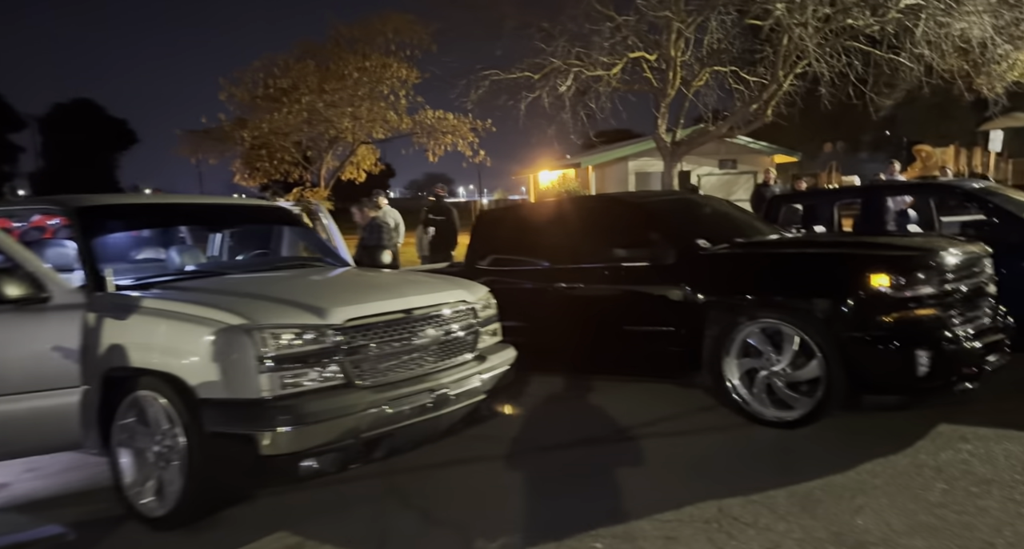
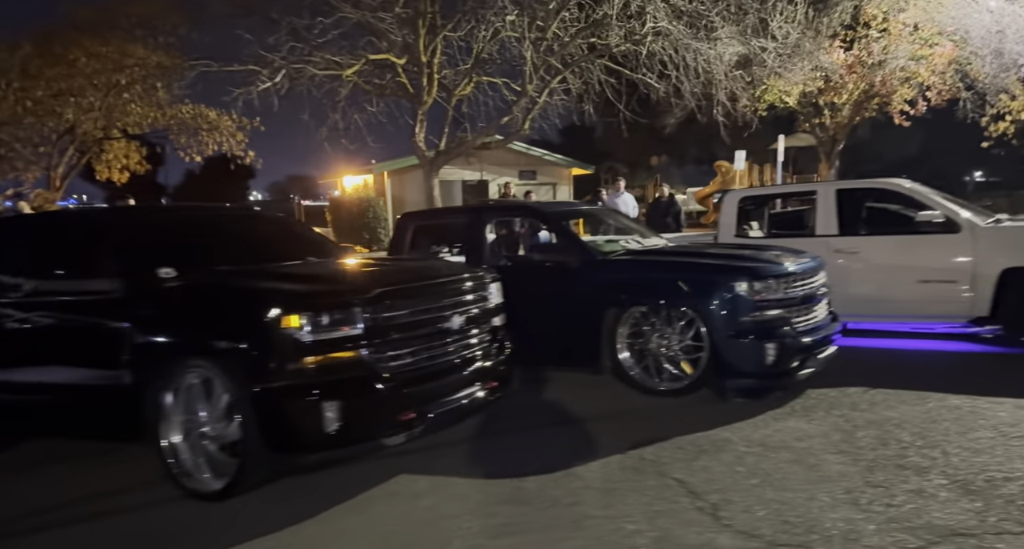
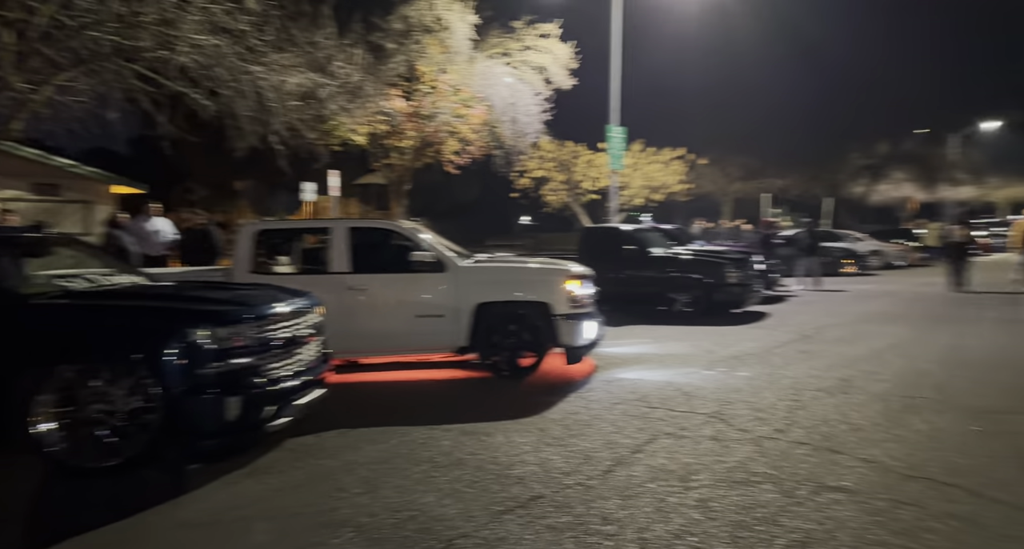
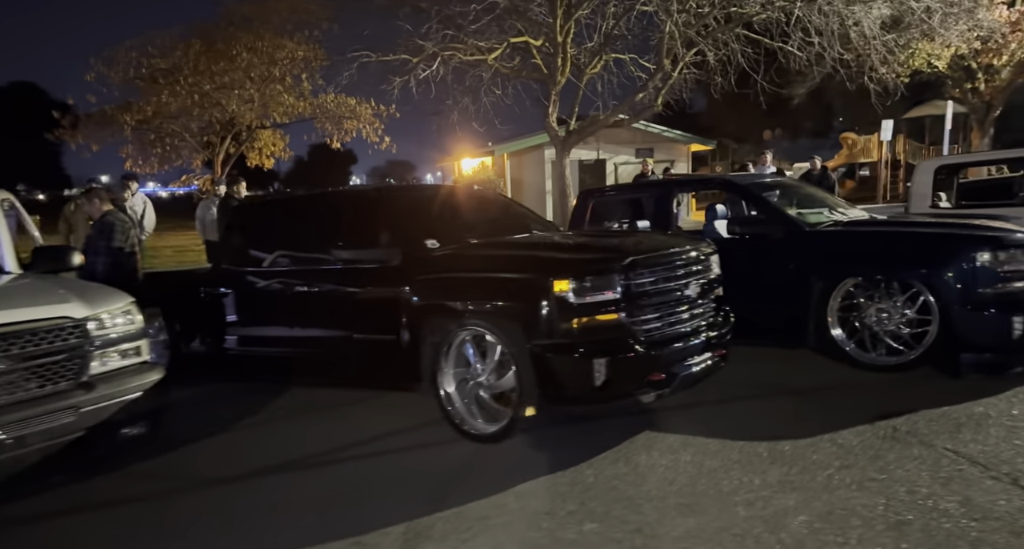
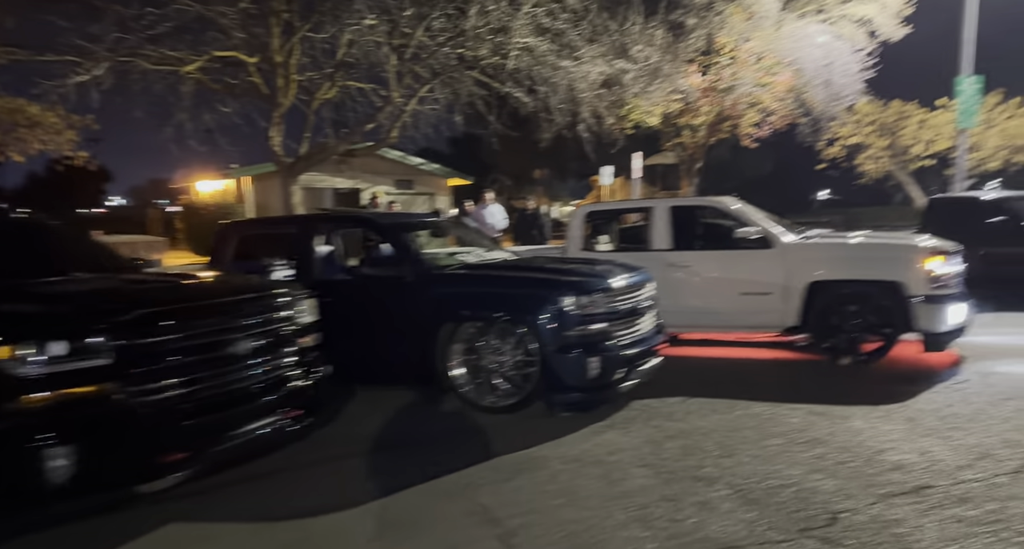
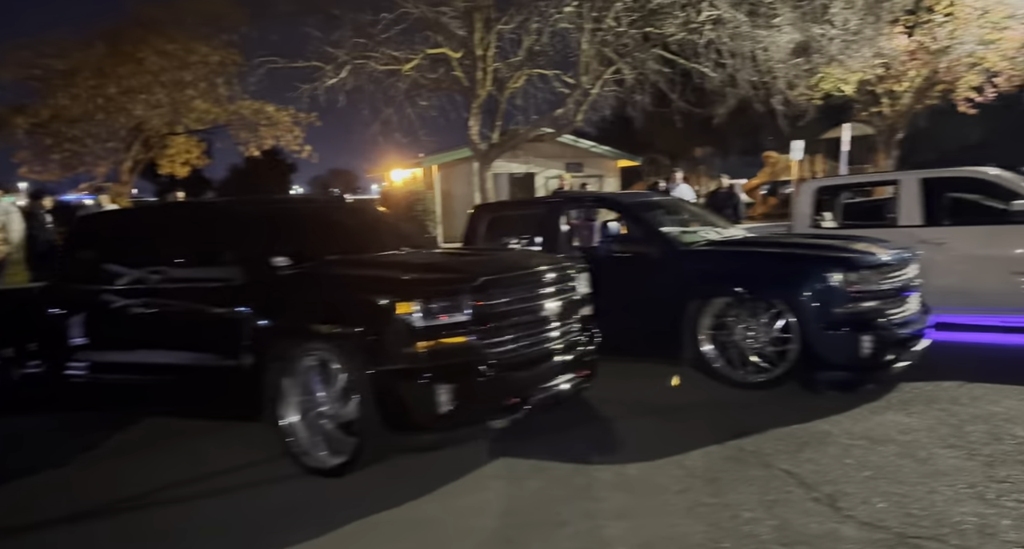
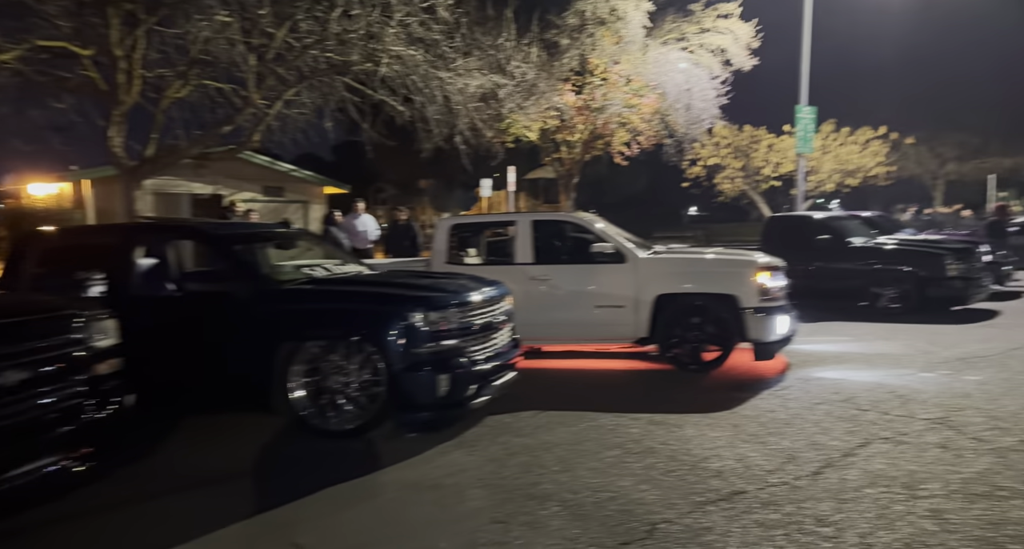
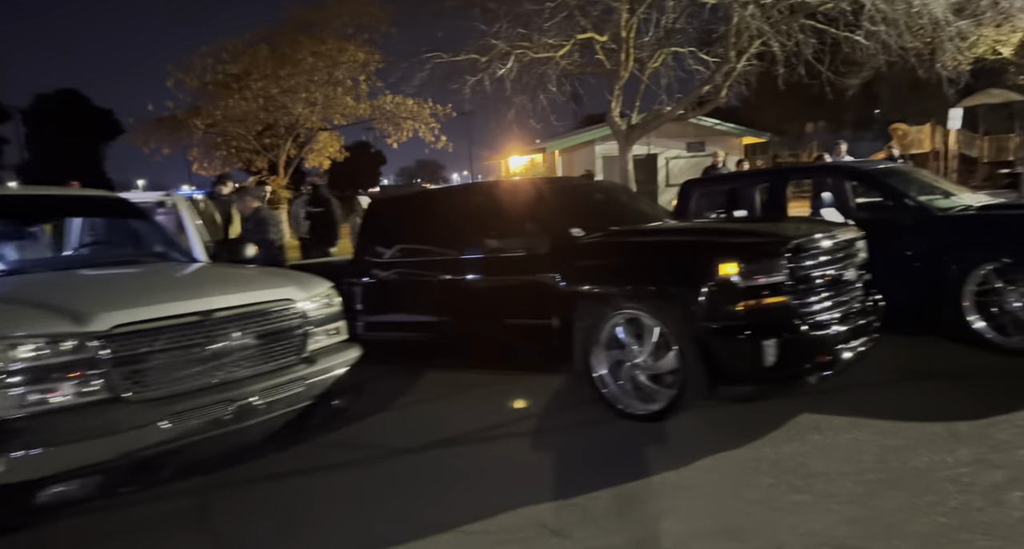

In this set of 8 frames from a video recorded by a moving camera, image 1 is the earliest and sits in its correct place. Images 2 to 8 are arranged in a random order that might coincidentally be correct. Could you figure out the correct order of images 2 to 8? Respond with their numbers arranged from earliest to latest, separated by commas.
8, 4, 6, 2, 5, 7, 3
